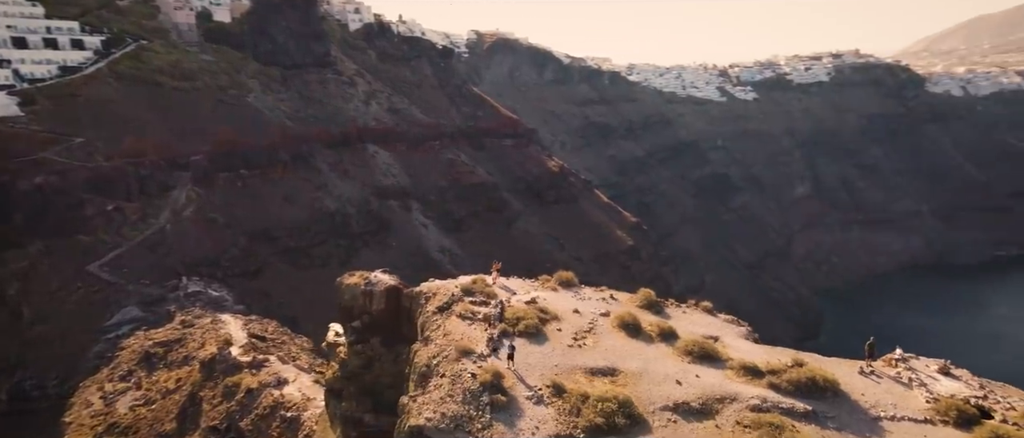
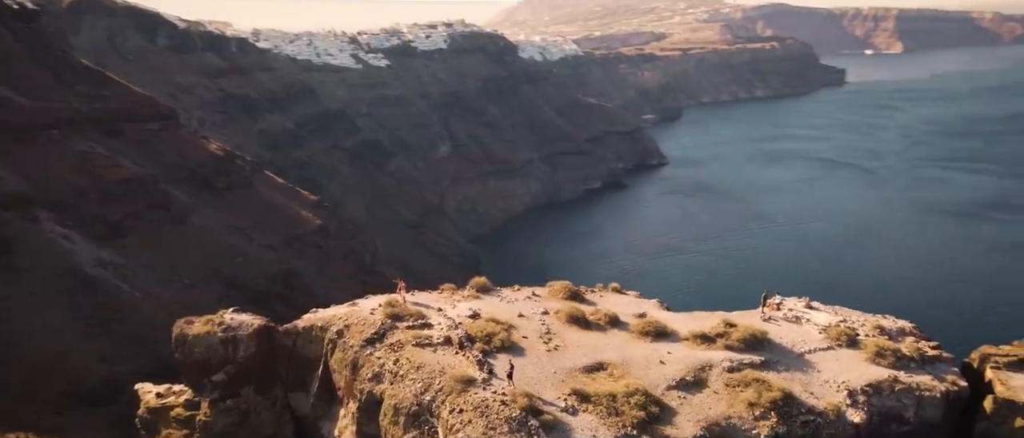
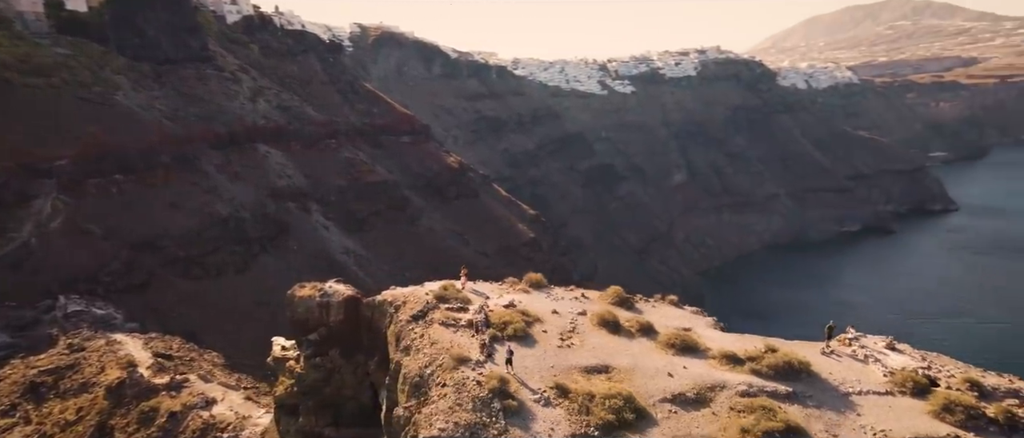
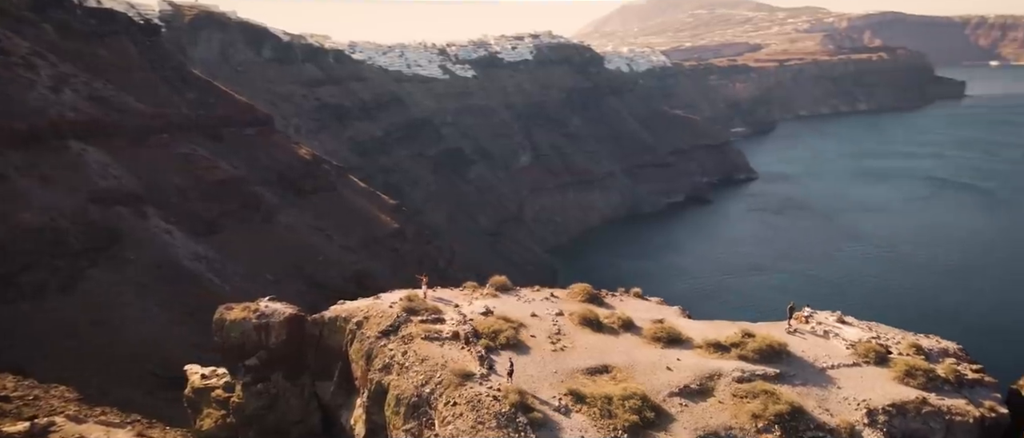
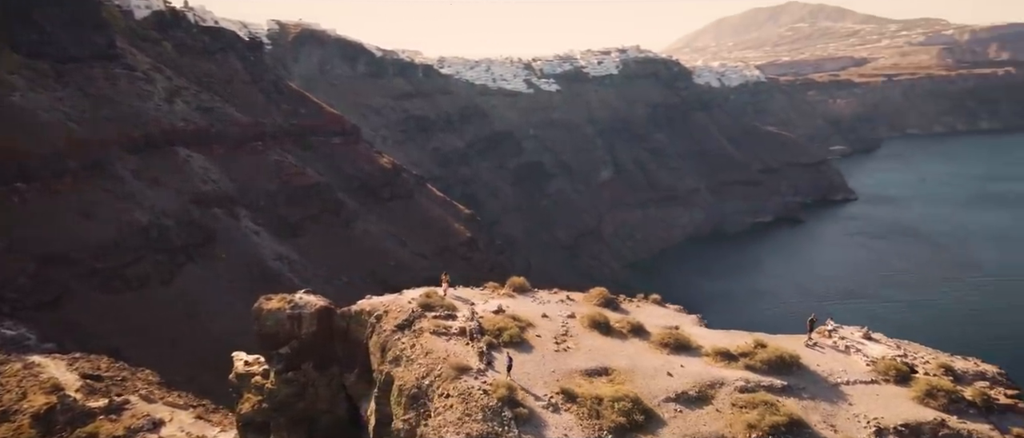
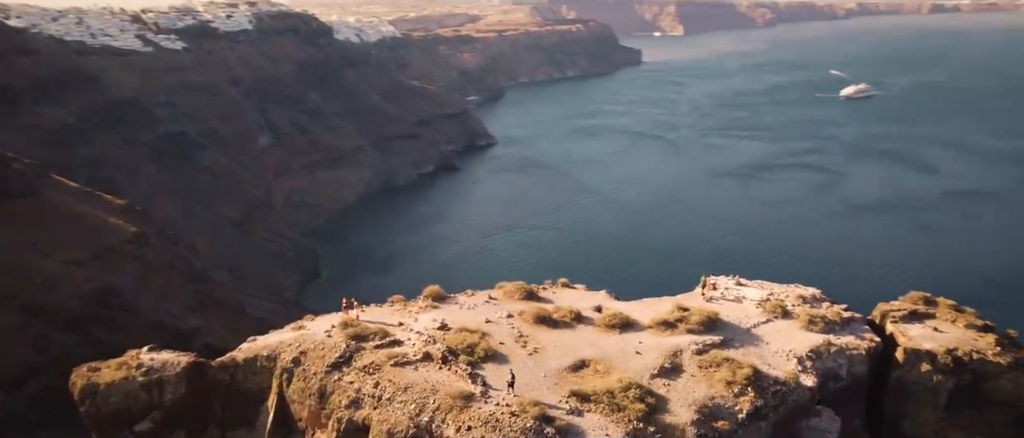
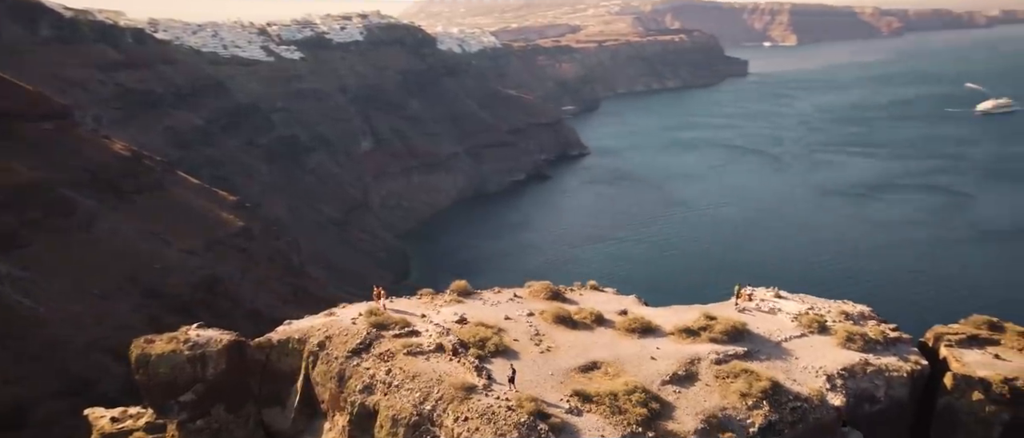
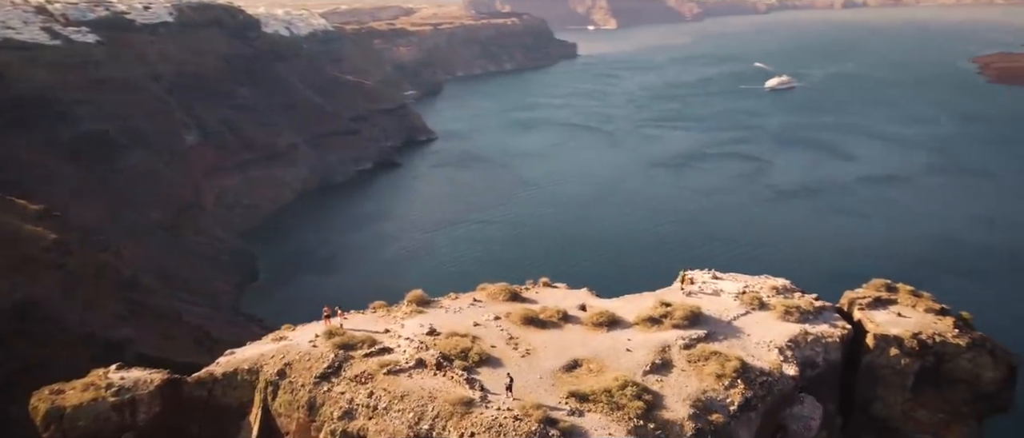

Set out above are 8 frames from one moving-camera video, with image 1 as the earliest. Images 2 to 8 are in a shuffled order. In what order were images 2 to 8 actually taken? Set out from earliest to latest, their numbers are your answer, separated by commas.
3, 5, 4, 2, 7, 6, 8
